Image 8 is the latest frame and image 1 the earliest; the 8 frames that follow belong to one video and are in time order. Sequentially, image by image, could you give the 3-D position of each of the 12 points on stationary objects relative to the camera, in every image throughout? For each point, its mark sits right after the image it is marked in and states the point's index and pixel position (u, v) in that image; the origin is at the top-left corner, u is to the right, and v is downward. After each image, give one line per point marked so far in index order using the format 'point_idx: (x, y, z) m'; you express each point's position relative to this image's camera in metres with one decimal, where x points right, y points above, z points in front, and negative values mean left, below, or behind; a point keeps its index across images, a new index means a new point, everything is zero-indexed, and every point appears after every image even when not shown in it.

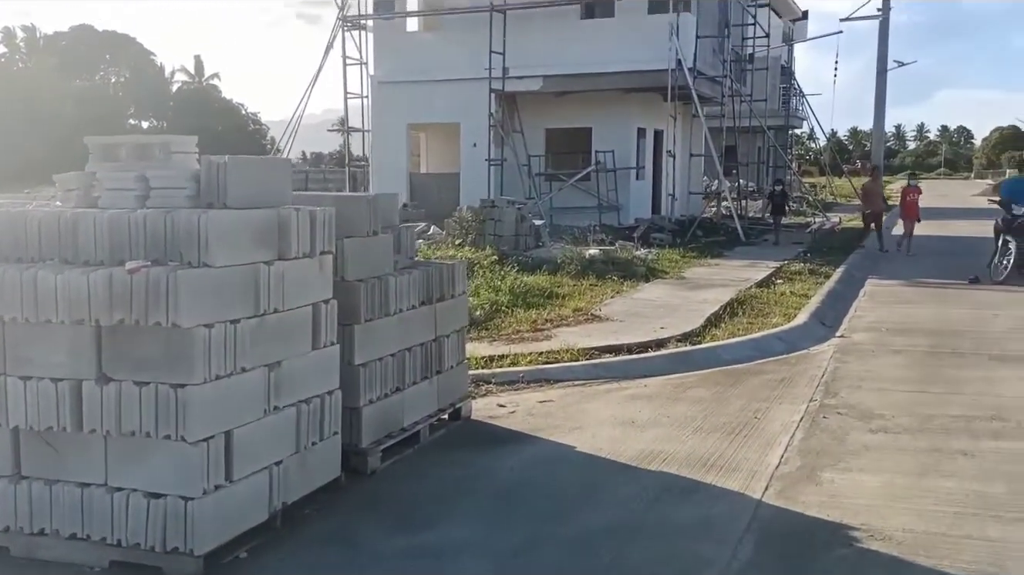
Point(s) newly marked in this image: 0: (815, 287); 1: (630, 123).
0: (+4.2, 0.0, +11.3) m
1: (+2.8, +4.0, +19.9) m
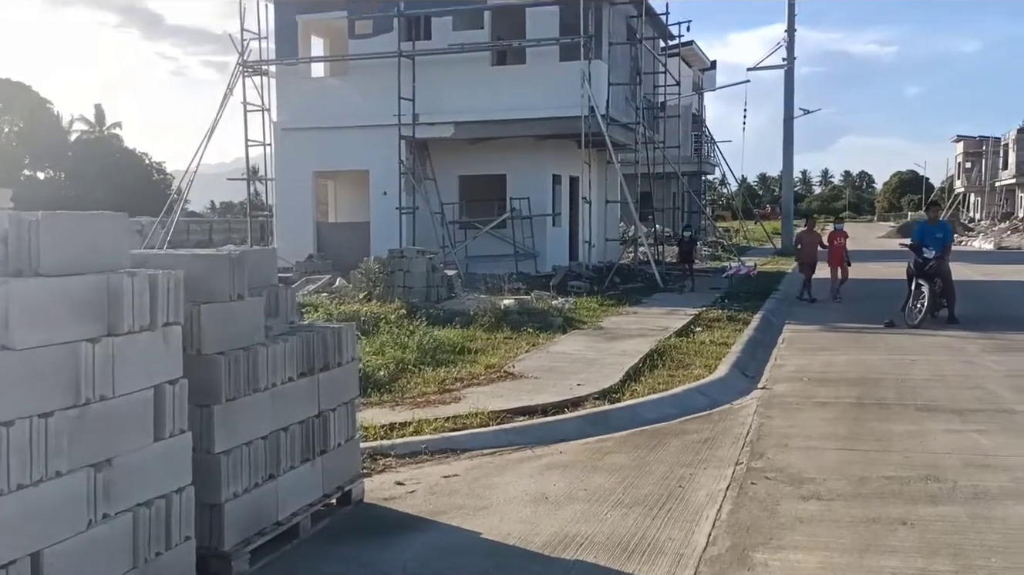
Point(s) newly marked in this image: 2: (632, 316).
0: (+3.0, -0.6, +11.0) m
1: (+0.8, +2.8, +19.7) m
2: (+1.9, -0.5, +13.0) m
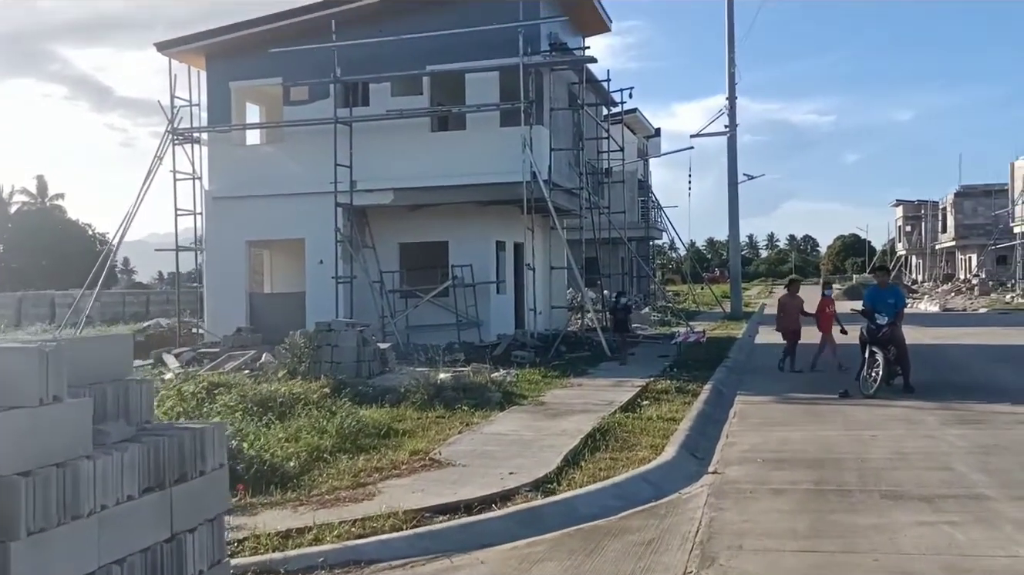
0: (+2.2, -1.5, +10.4) m
1: (-0.6, +1.2, +19.1) m
2: (+0.9, -1.5, +12.2) m
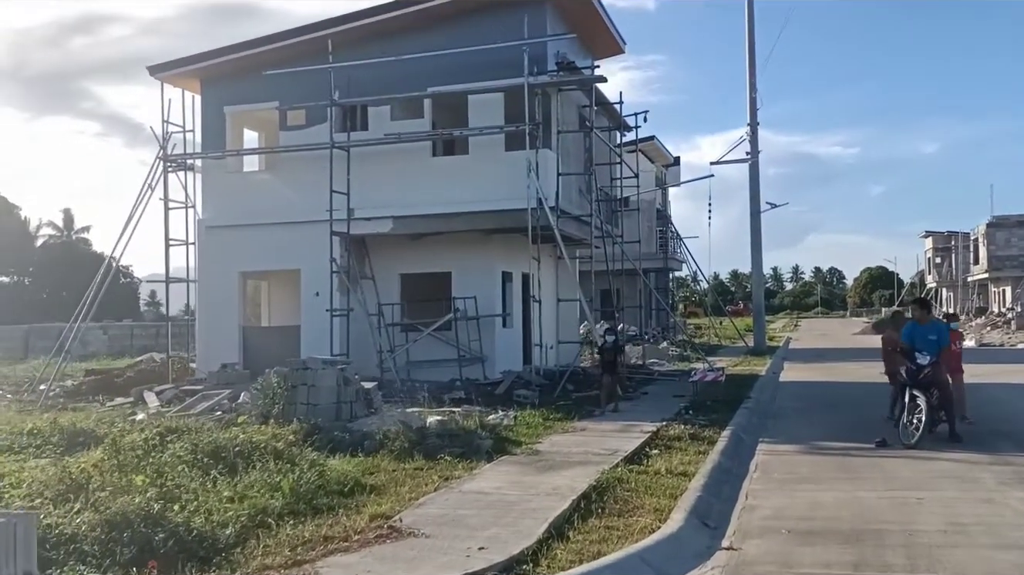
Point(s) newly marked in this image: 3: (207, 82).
0: (+2.0, -1.9, +9.1) m
1: (-0.4, +0.4, +18.0) m
2: (+0.9, -2.0, +11.0) m
3: (-7.0, +4.6, +18.7) m
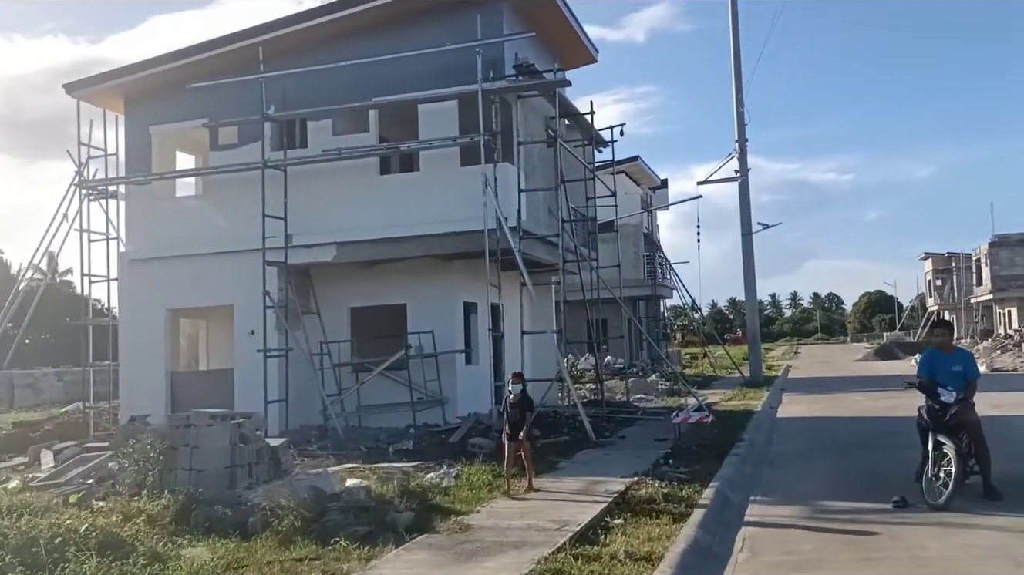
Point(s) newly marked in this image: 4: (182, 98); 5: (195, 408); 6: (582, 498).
0: (+1.3, -2.1, +7.1) m
1: (-1.2, -0.2, +16.1) m
2: (+0.2, -2.3, +8.9) m
3: (-7.8, +3.8, +16.9) m
4: (-6.6, +3.8, +16.6) m
5: (-6.4, -2.4, +16.5) m
6: (+0.7, -2.2, +8.7) m
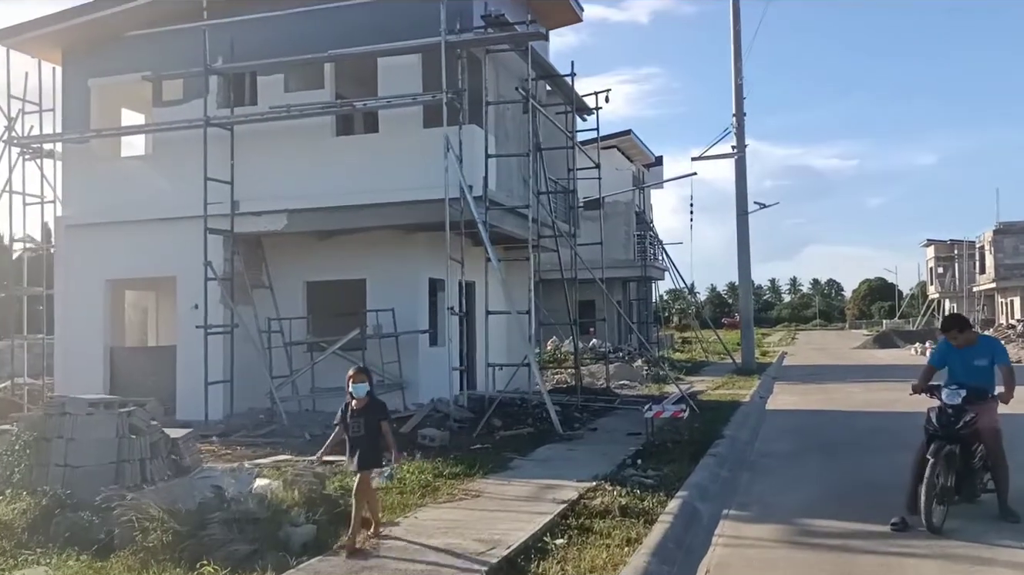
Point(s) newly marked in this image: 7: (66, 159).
0: (+0.7, -1.9, +5.8) m
1: (-1.8, +0.3, +14.7) m
2: (-0.5, -2.0, +7.7) m
3: (-8.3, +4.4, +15.5) m
4: (-7.1, +4.4, +15.1) m
5: (-7.0, -1.8, +15.2) m
6: (+0.1, -2.0, +7.5) m
7: (-8.4, +2.4, +15.6) m
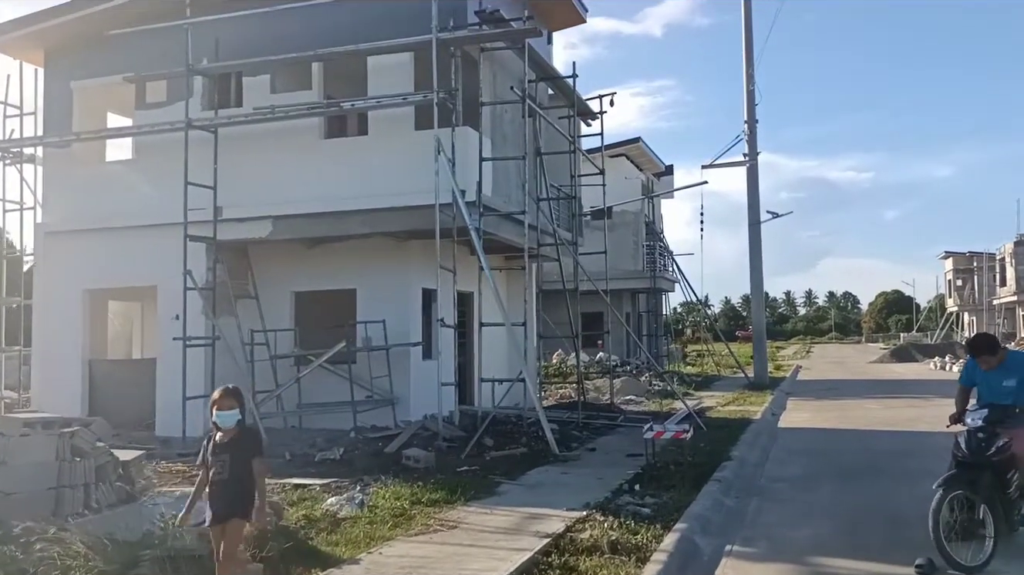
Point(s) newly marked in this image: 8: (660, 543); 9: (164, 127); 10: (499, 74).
0: (+0.5, -2.0, +5.0) m
1: (-1.8, +0.1, +14.0) m
2: (-0.6, -2.1, +6.9) m
3: (-8.4, +4.2, +14.9) m
4: (-7.2, +4.2, +14.6) m
5: (-7.0, -2.0, +14.6) m
6: (-0.1, -2.1, +6.7) m
7: (-8.5, +2.3, +15.0) m
8: (+1.2, -2.1, +6.7) m
9: (-5.7, +2.6, +13.5) m
10: (-0.2, +3.7, +14.4) m
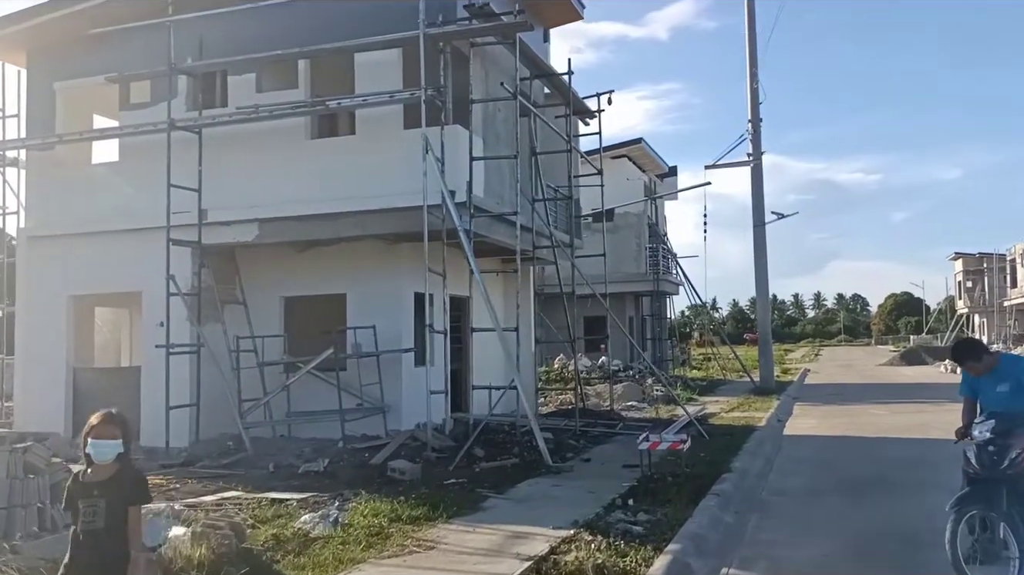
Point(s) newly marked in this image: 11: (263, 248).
0: (+0.3, -2.0, +4.5) m
1: (-1.9, 0.0, +13.6) m
2: (-0.8, -2.2, +6.4) m
3: (-8.5, +4.1, +14.6) m
4: (-7.3, +4.1, +14.2) m
5: (-7.1, -2.1, +14.2) m
6: (-0.2, -2.1, +6.2) m
7: (-8.6, +2.2, +14.6) m
8: (+1.0, -2.1, +6.2) m
9: (-5.8, +2.5, +13.1) m
10: (-0.3, +3.7, +13.9) m
11: (-4.2, +0.7, +13.7) m
